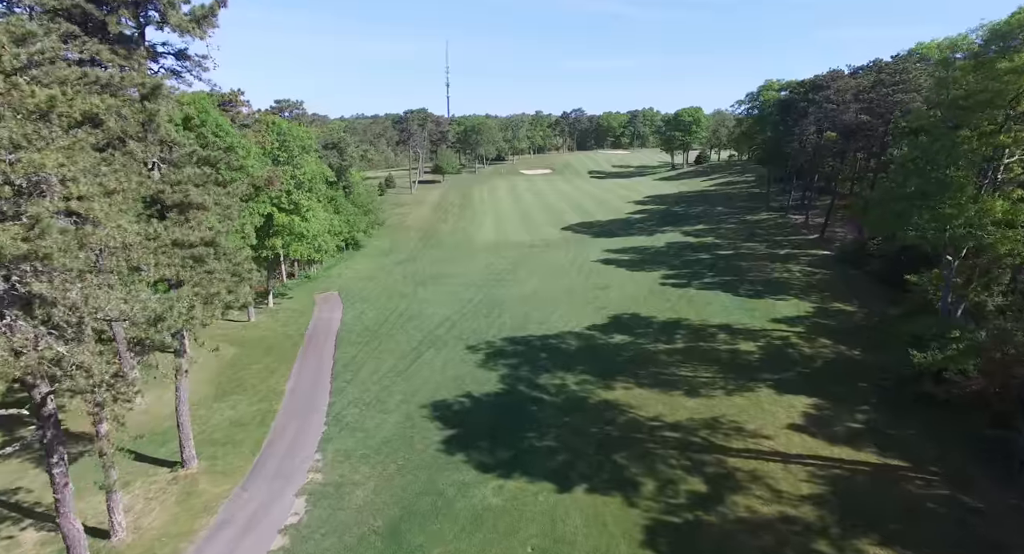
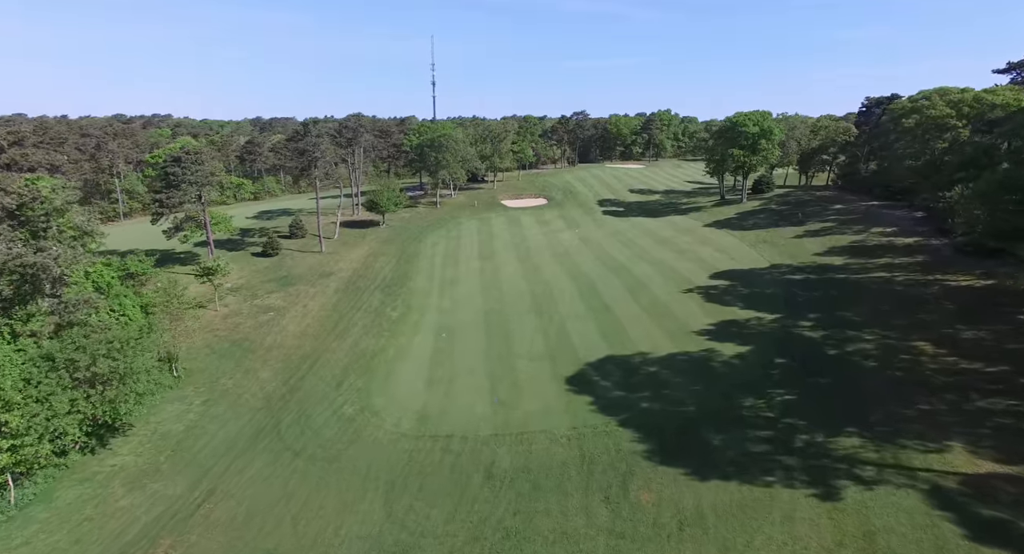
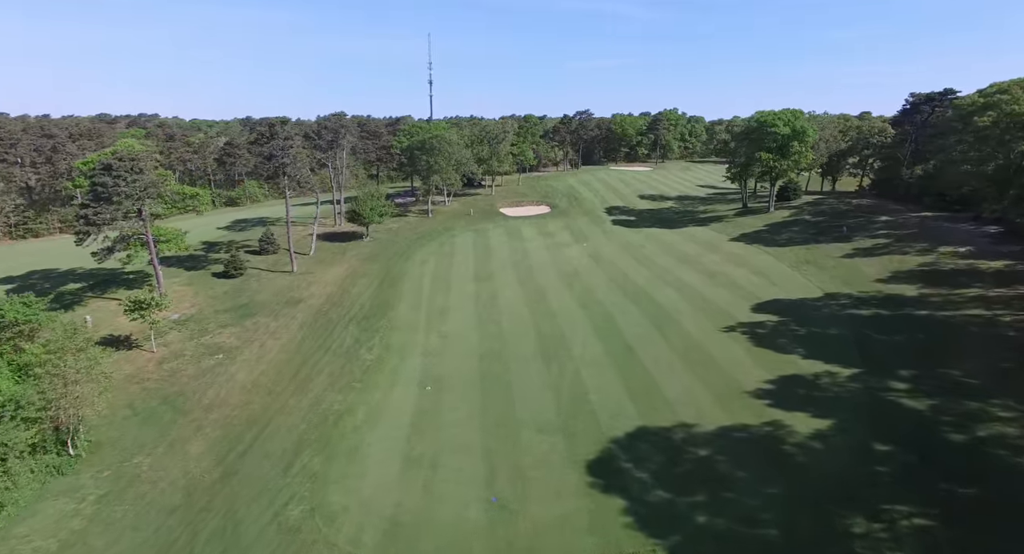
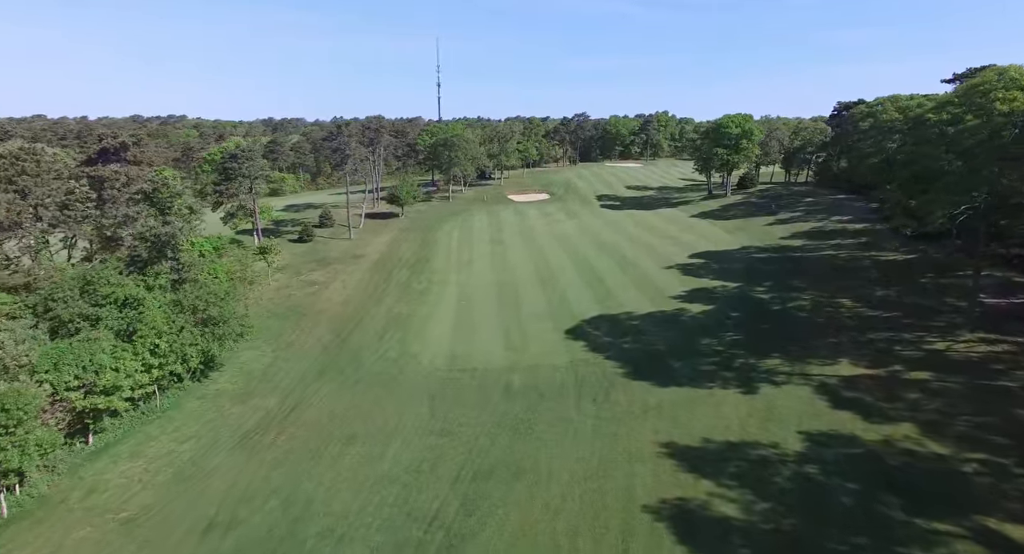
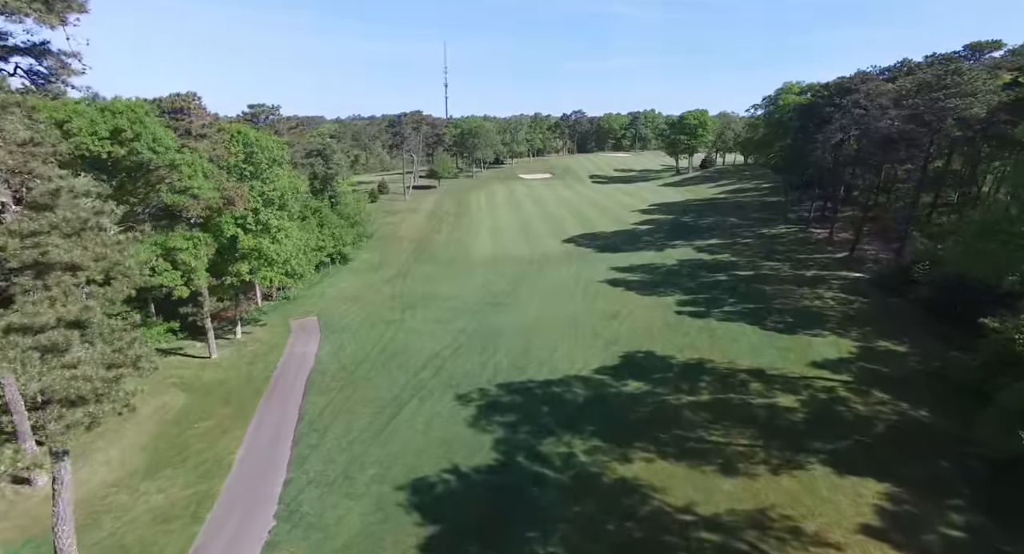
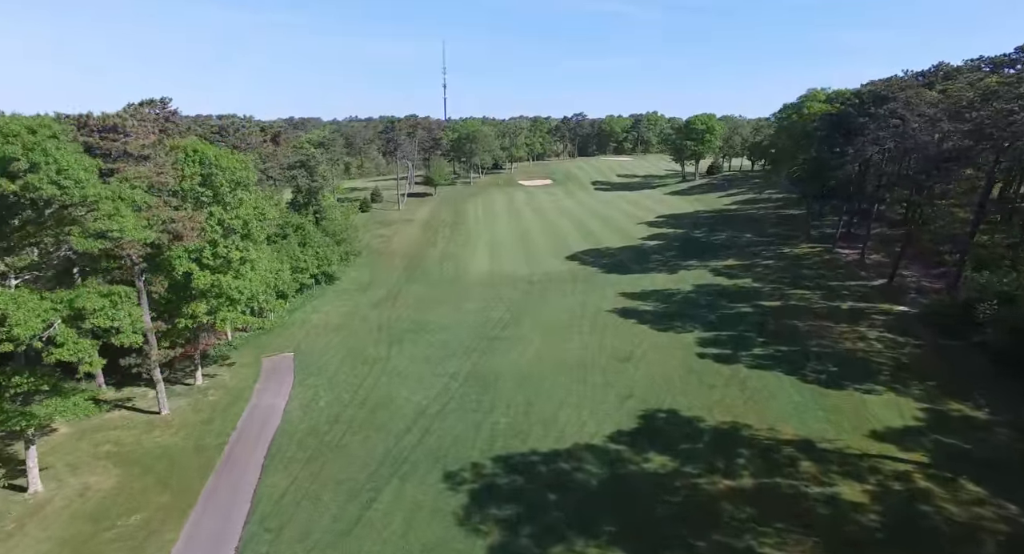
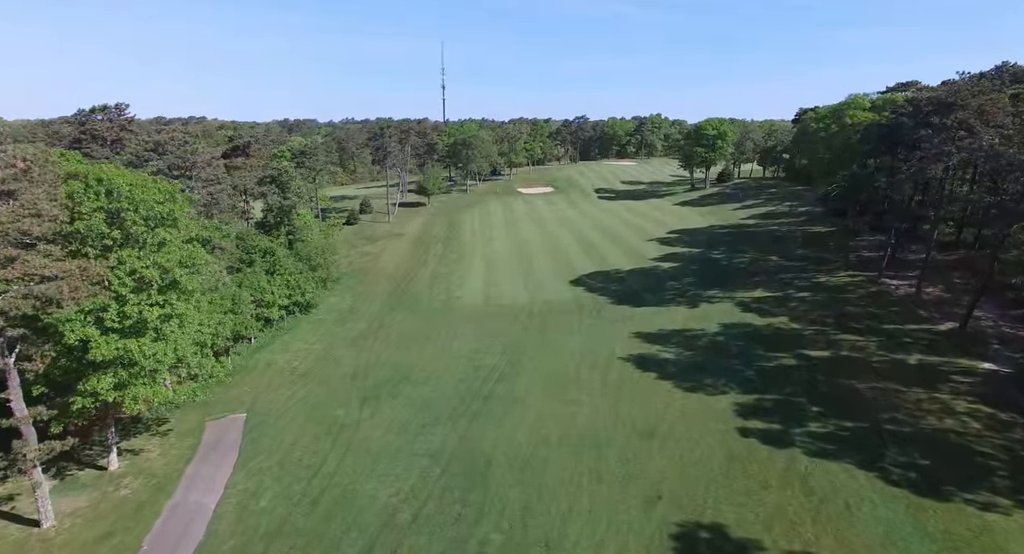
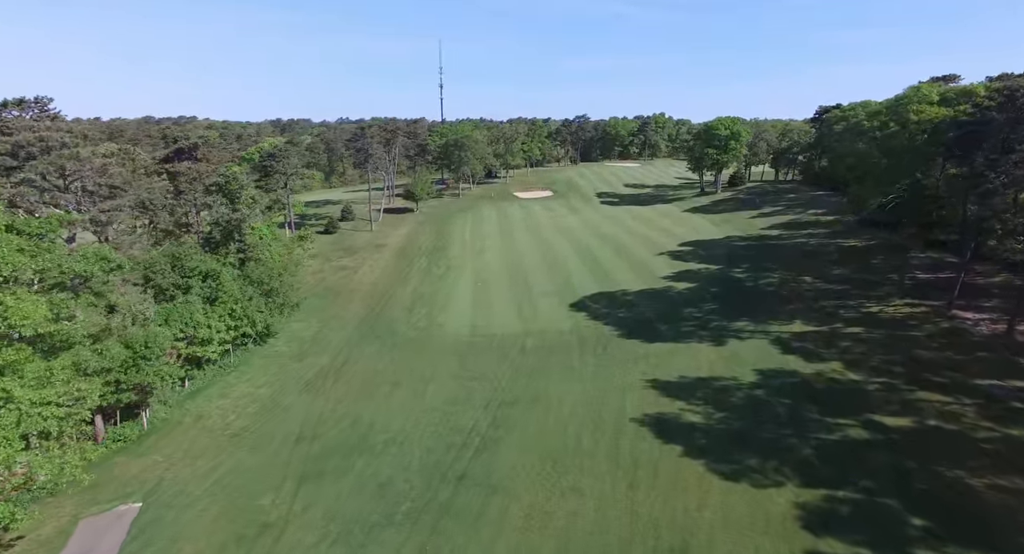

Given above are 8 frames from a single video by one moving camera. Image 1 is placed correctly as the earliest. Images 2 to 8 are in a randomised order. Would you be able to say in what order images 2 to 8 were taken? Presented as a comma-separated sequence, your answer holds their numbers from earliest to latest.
5, 6, 7, 8, 4, 2, 3
